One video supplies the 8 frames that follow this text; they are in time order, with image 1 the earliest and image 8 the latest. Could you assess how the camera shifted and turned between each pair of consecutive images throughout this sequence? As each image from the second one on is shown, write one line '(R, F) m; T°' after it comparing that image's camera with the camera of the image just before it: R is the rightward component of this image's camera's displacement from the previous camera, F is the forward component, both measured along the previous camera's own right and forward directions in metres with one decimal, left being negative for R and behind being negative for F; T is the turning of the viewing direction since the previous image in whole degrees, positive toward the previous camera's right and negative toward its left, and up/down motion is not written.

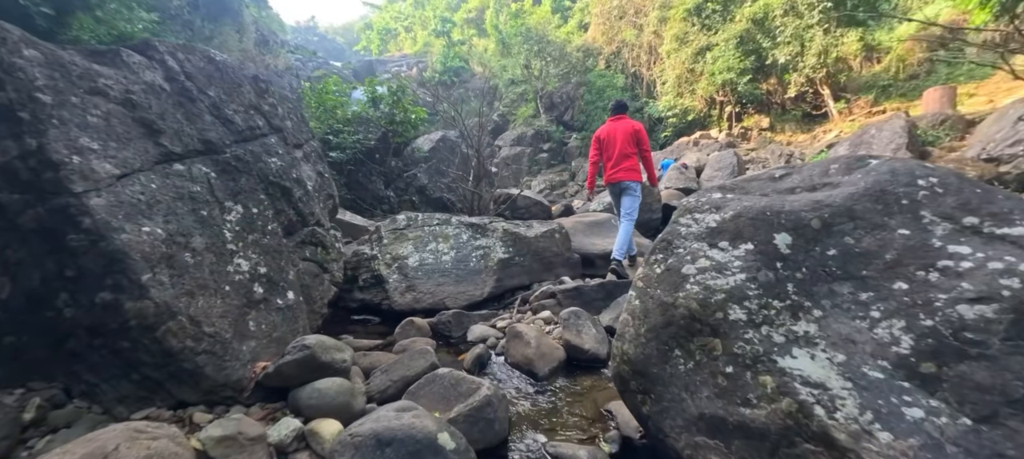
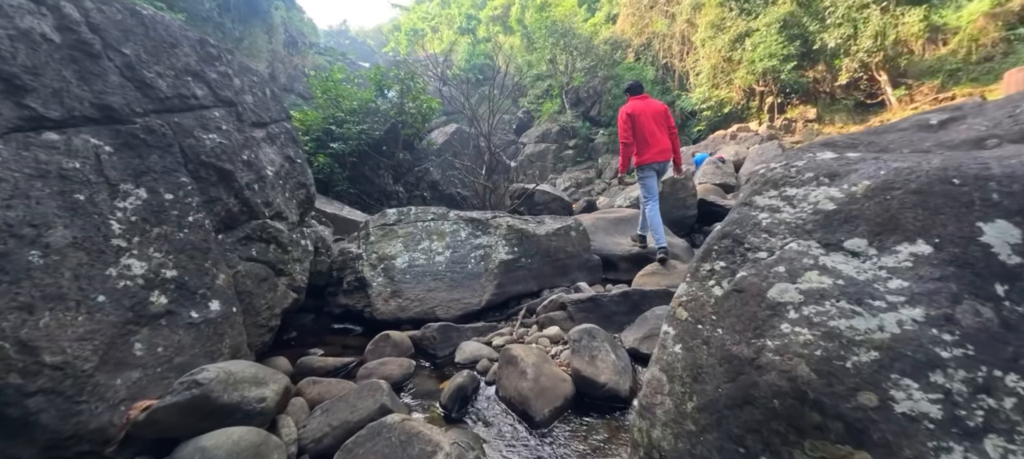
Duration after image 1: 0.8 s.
(+0.2, +0.7) m; -4°
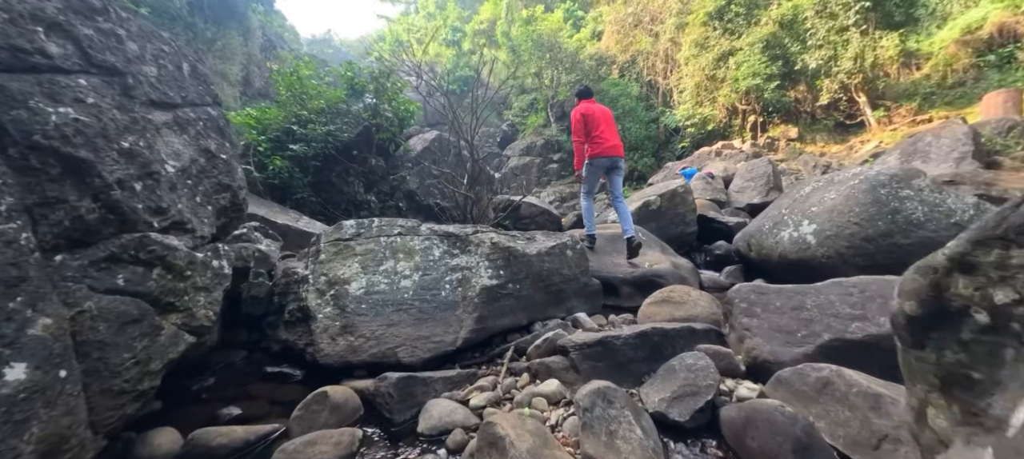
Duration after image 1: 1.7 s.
(0.0, +0.7) m; +2°
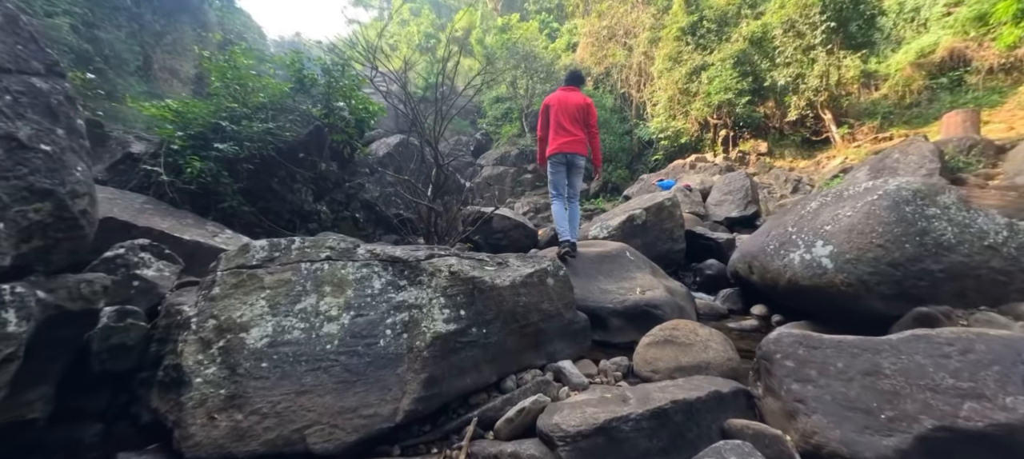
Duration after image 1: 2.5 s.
(0.0, +0.7) m; +4°
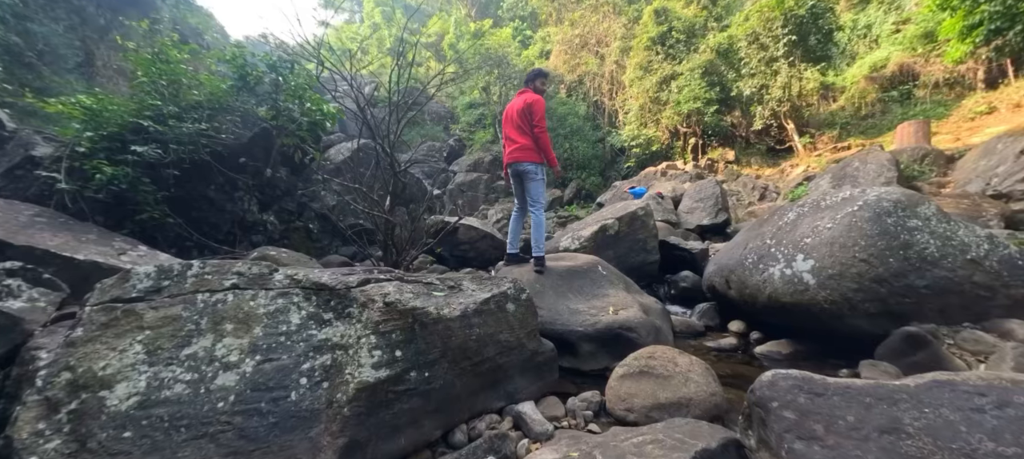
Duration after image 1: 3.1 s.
(+0.1, +0.4) m; +3°
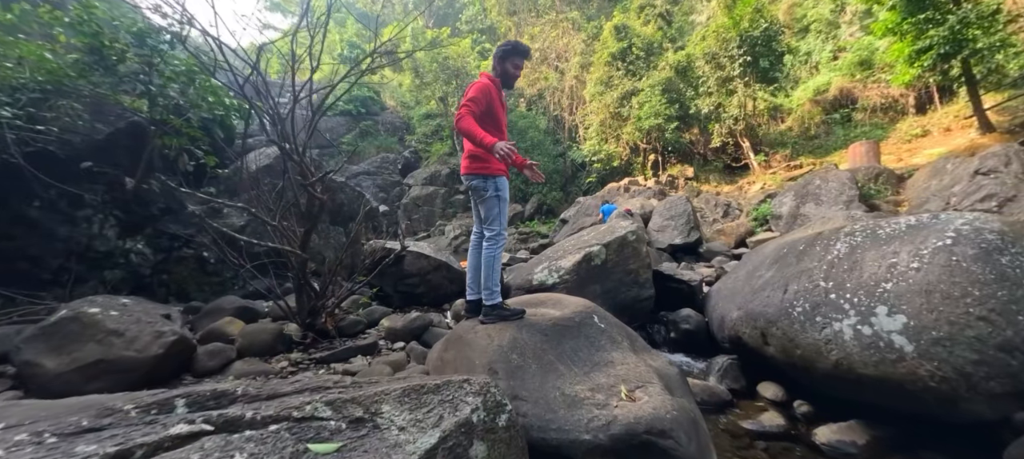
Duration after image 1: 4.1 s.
(0.0, +1.1) m; +6°
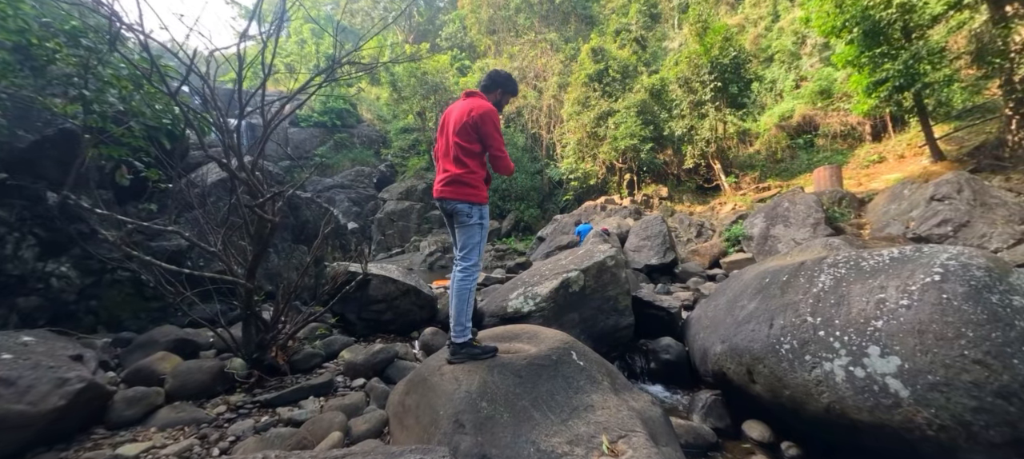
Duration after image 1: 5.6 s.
(0.0, +0.2) m; +3°
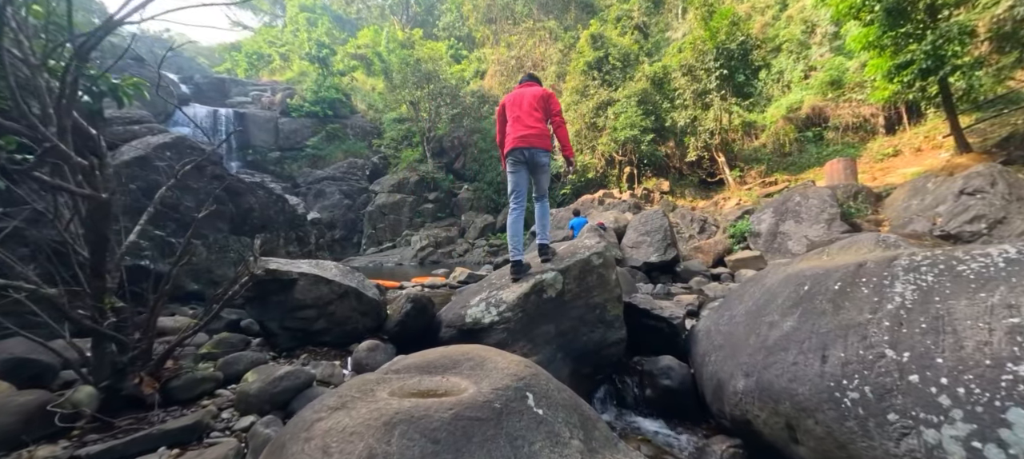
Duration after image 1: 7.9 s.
(+0.3, +0.9) m; 0°
